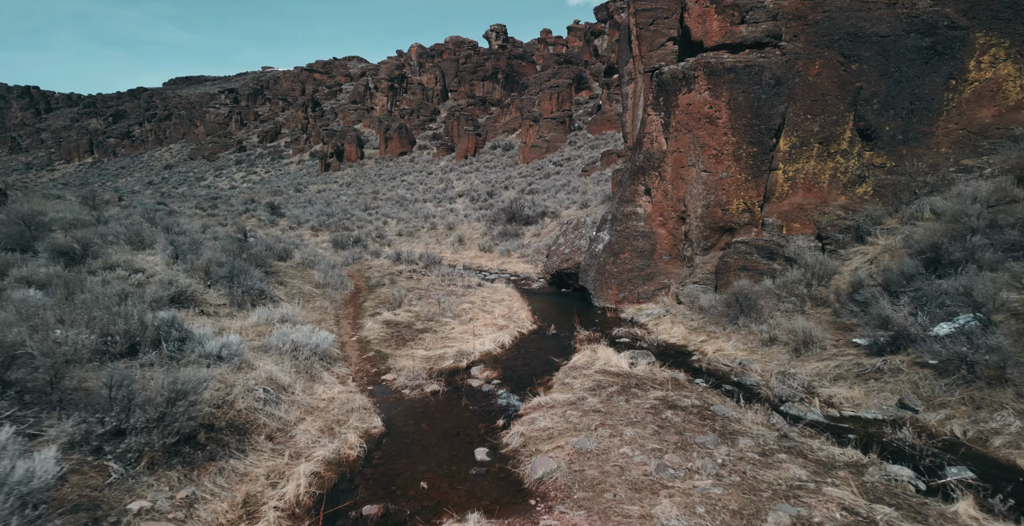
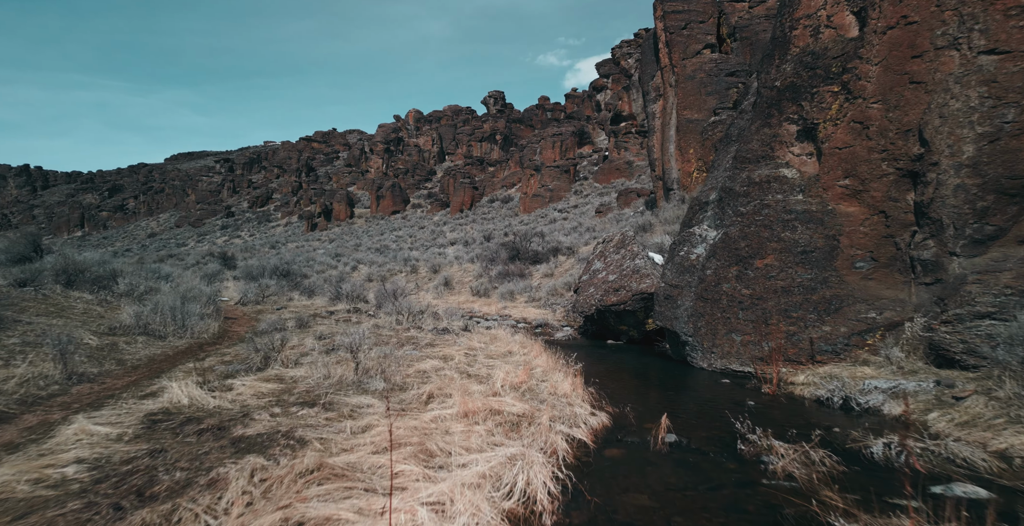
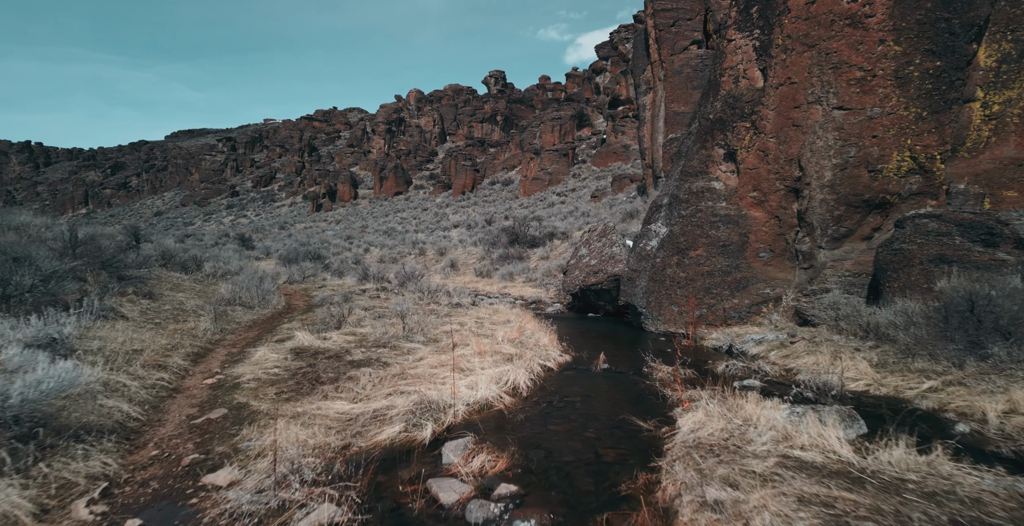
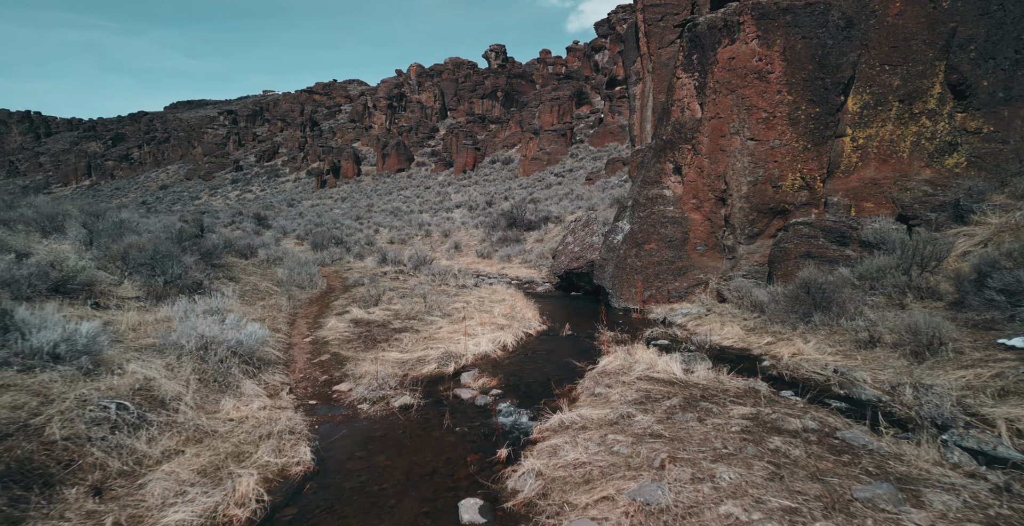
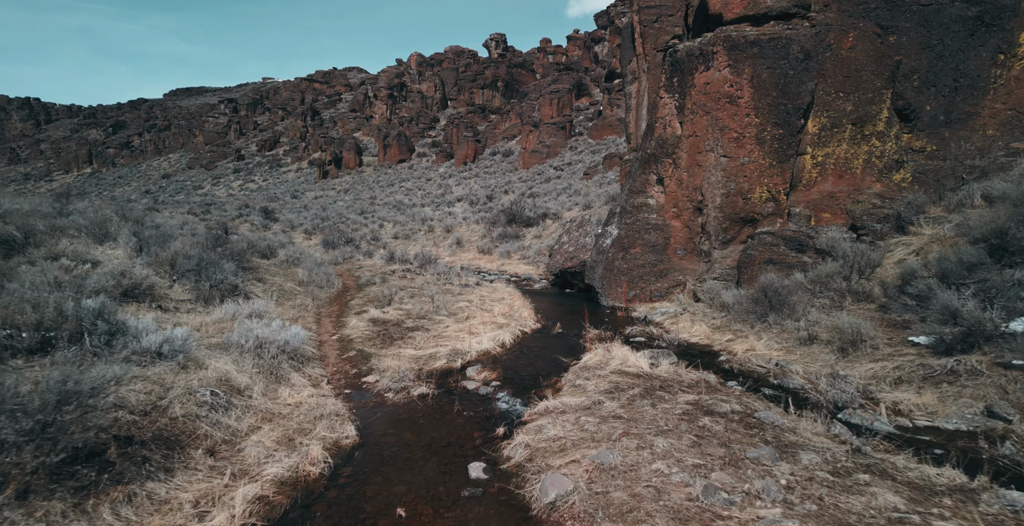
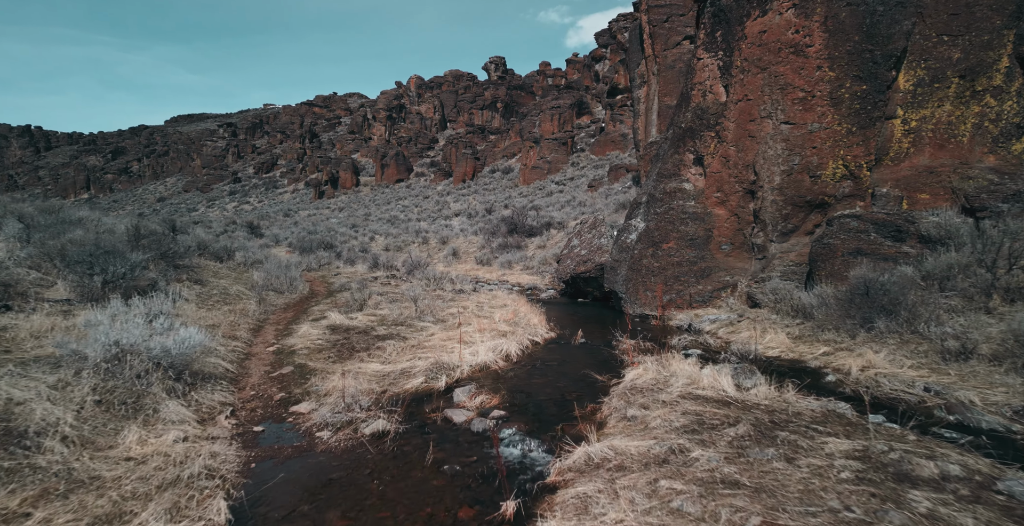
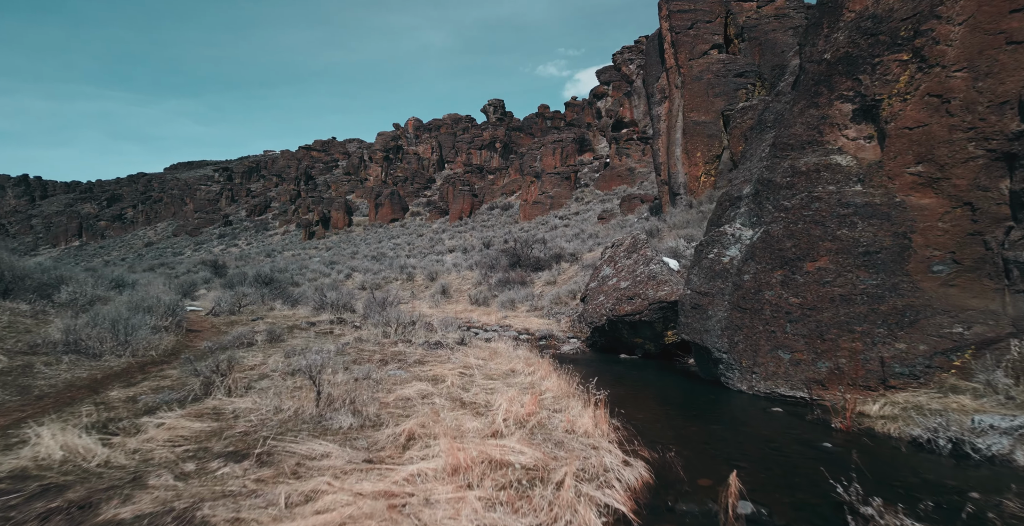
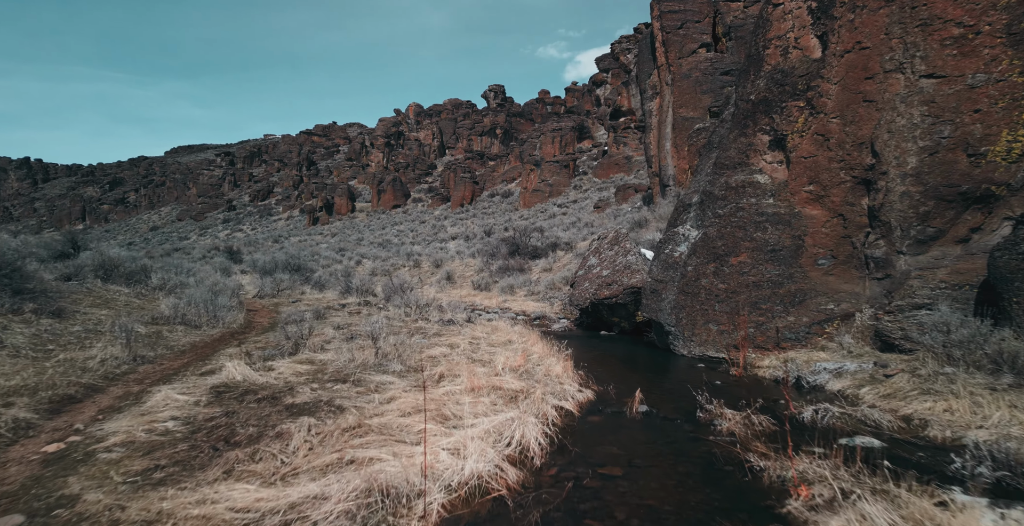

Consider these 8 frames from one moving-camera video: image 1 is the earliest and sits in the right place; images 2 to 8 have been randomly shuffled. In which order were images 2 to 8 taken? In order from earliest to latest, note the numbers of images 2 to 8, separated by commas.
5, 4, 6, 3, 8, 2, 7
